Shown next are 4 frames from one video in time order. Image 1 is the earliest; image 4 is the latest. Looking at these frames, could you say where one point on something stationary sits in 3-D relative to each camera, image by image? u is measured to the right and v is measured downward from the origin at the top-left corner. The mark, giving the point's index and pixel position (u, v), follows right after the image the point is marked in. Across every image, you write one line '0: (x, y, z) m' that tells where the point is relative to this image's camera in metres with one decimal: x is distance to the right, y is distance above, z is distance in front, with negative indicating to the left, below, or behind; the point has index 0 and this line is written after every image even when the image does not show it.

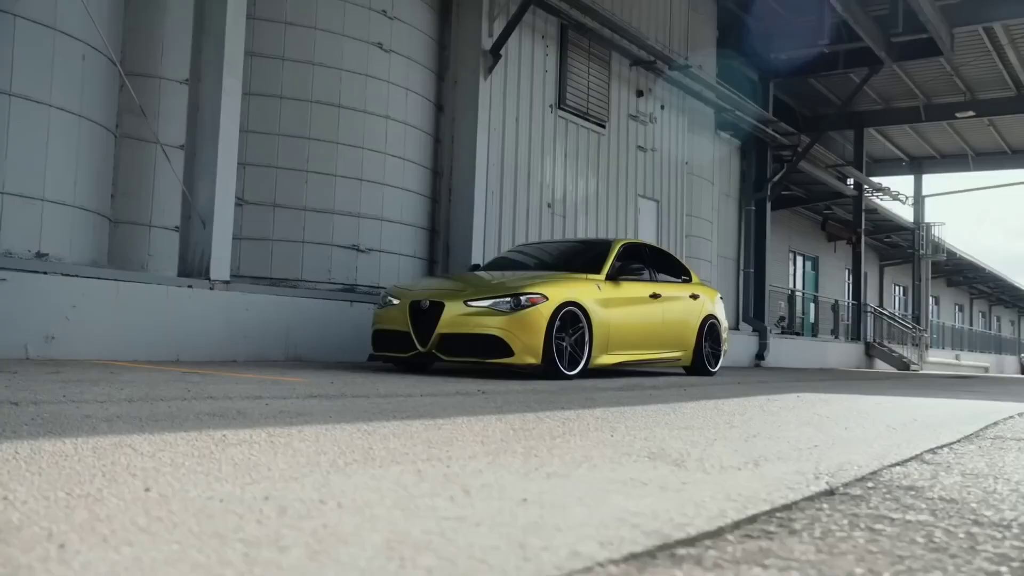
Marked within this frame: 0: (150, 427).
0: (-1.1, -0.4, +2.7) m
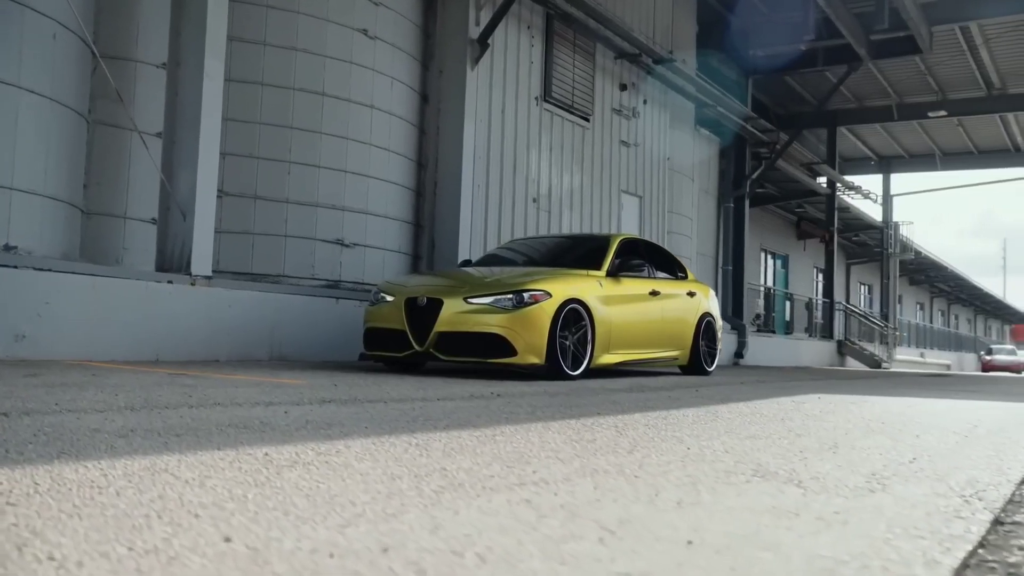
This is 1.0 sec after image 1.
0: (-0.9, -0.4, +2.3) m
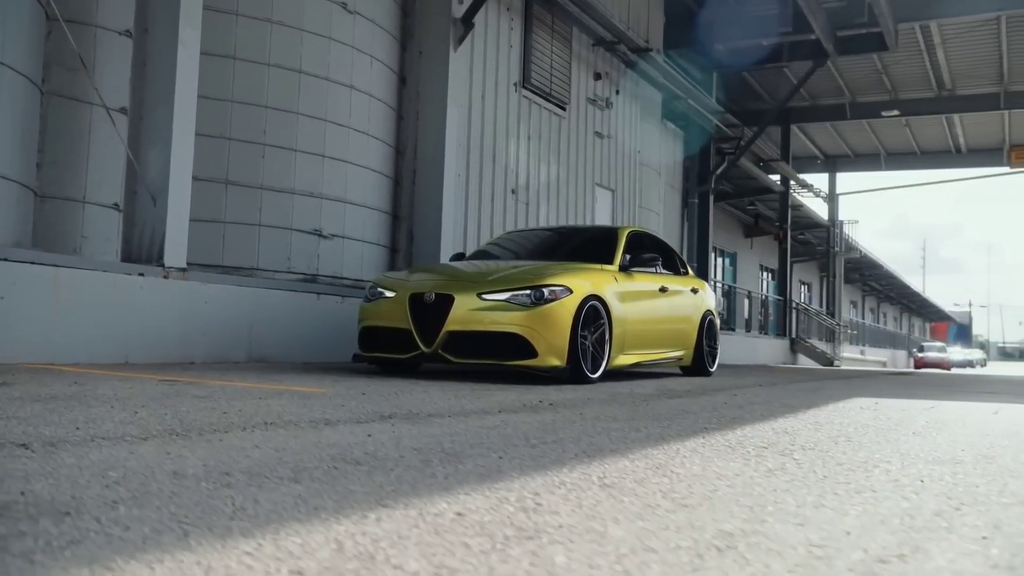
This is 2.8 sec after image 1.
0: (-0.4, -0.4, +1.6) m
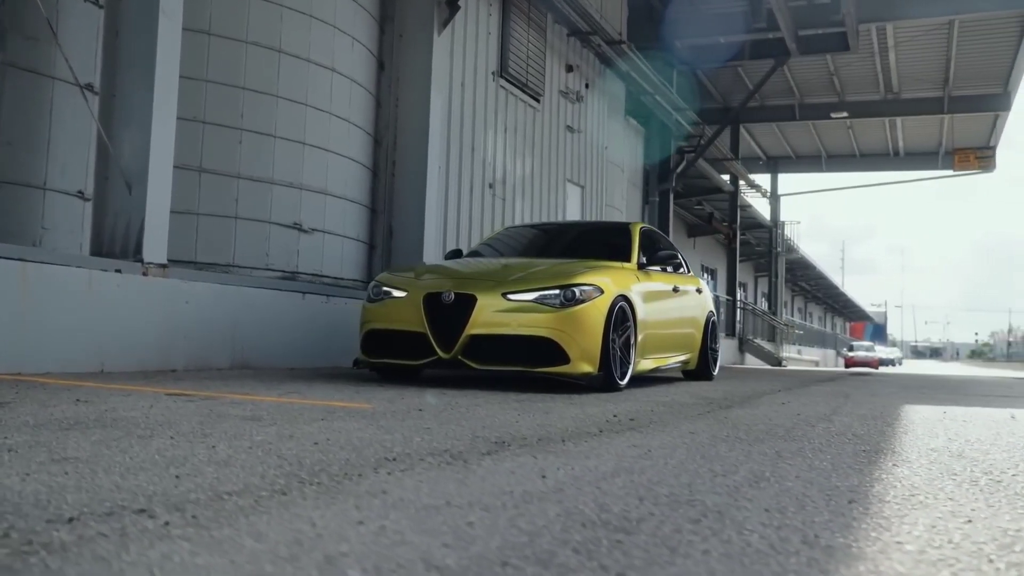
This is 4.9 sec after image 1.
0: (+0.3, -0.4, +1.0) m
